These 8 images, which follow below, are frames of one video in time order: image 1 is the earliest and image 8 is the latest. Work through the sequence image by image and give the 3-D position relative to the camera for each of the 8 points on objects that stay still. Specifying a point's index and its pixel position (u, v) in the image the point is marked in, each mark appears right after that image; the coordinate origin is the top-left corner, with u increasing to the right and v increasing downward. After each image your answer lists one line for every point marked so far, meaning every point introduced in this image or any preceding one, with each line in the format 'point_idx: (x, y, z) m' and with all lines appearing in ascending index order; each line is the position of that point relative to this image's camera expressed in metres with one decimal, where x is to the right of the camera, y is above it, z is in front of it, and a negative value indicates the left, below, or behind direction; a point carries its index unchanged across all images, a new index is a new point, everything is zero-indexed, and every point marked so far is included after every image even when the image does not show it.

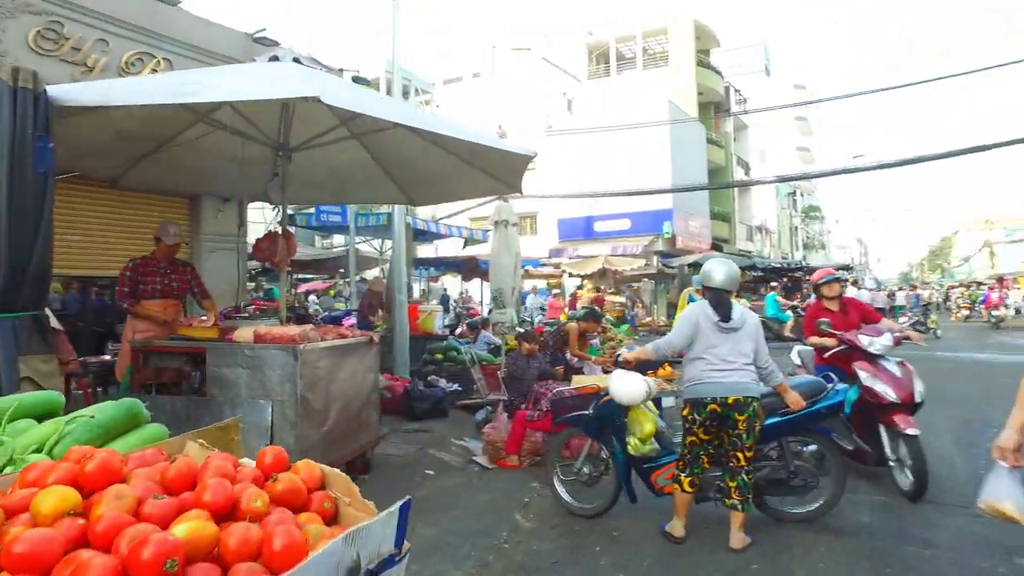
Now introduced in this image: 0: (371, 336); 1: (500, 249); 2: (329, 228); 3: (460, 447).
0: (-1.0, -0.3, +4.9) m
1: (-0.1, +0.5, +8.3) m
2: (-3.0, +1.0, +11.0) m
3: (-0.5, -1.5, +6.3) m
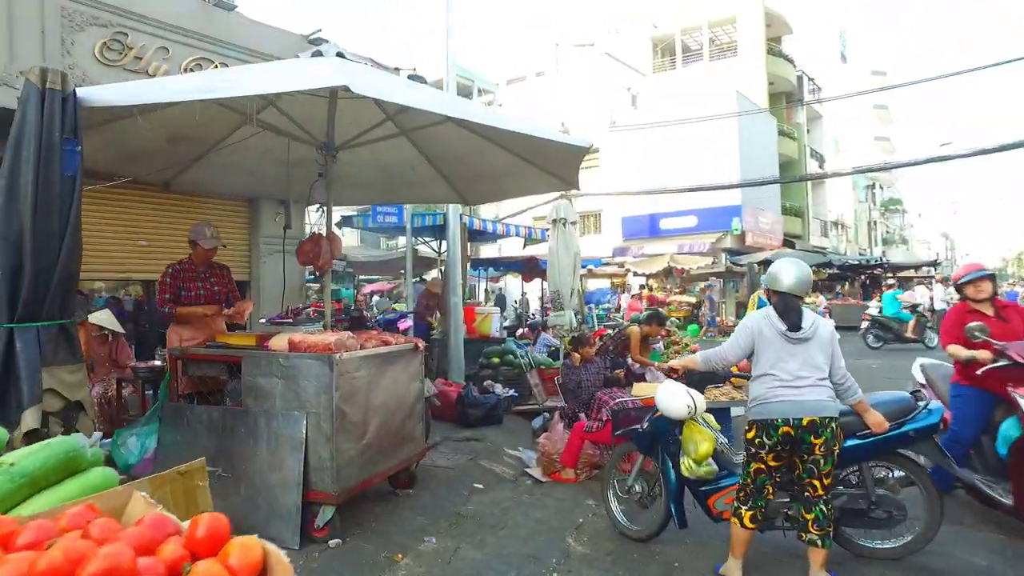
0: (-0.6, -0.4, +4.6) m
1: (+0.5, +0.5, +8.0) m
2: (-2.0, +0.9, +10.9) m
3: (0.0, -1.5, +6.0) m
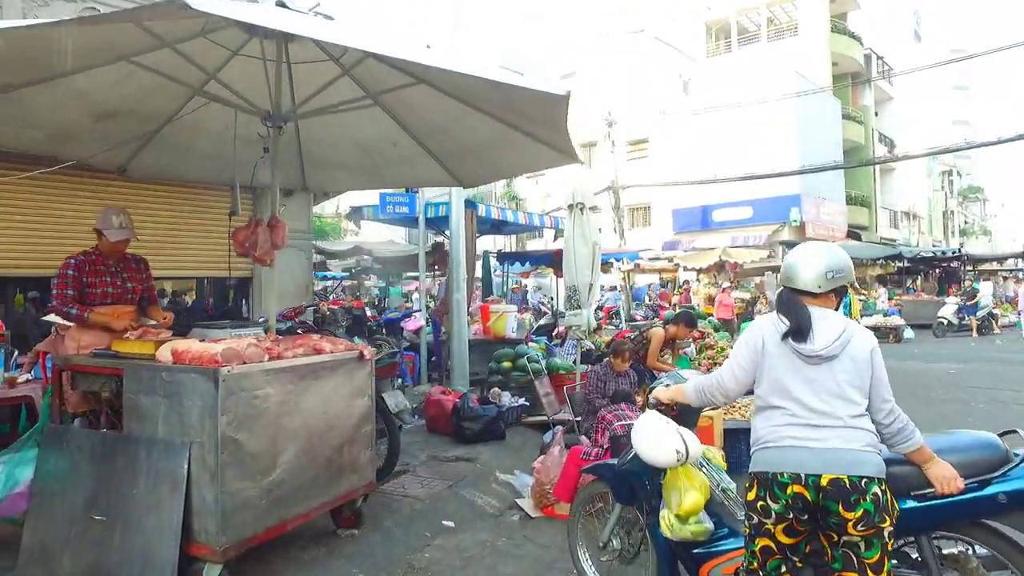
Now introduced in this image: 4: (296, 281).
0: (-0.8, -0.3, +3.8) m
1: (+0.6, +0.5, +7.0) m
2: (-1.7, +1.0, +10.1) m
3: (-0.1, -1.5, +5.1) m
4: (-3.0, +0.1, +9.4) m
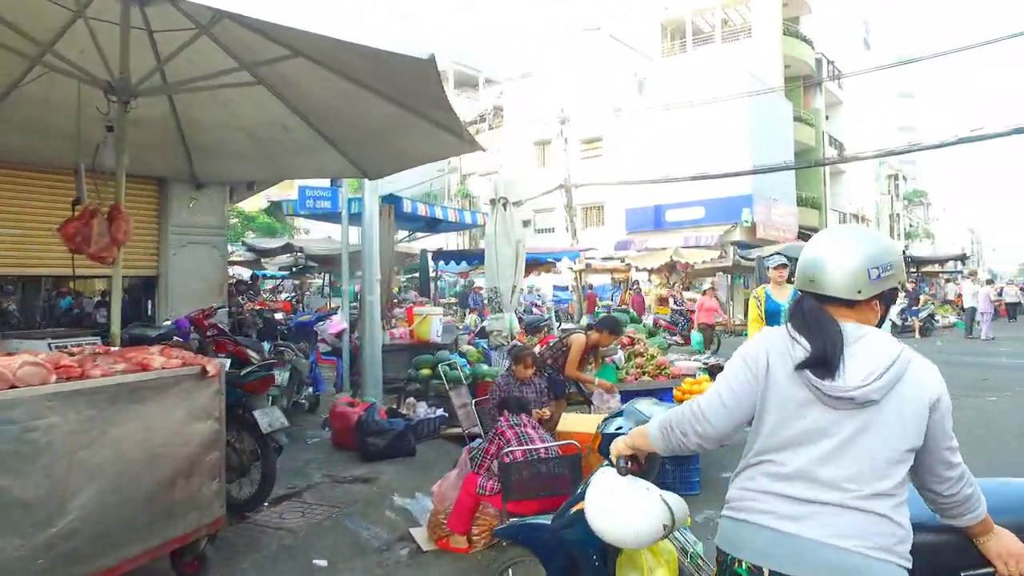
0: (-1.4, -0.4, +3.2) m
1: (-0.2, +0.5, +6.5) m
2: (-2.6, +1.0, +9.4) m
3: (-0.7, -1.5, +4.5) m
4: (-3.9, +0.1, +8.7) m
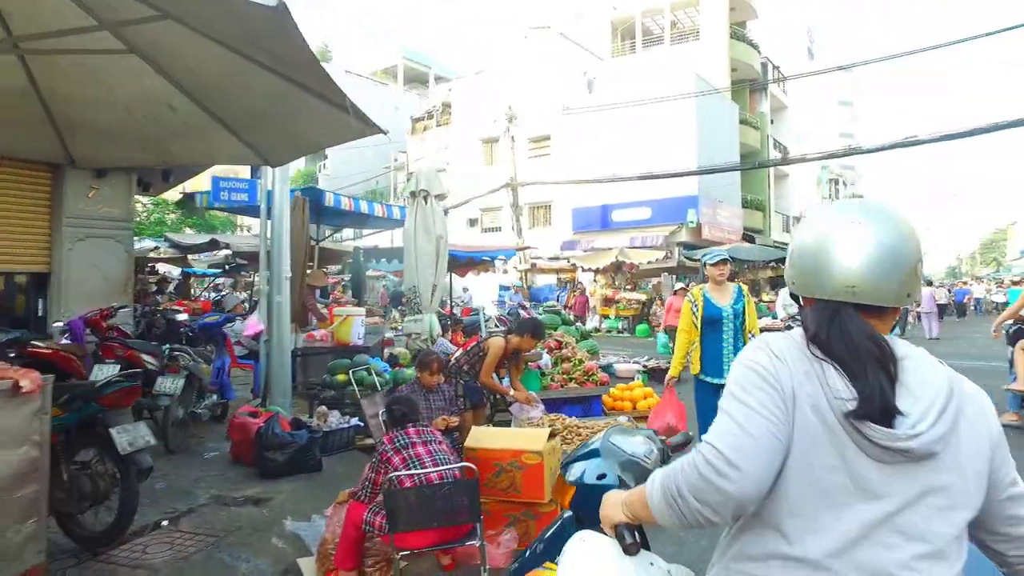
0: (-1.9, -0.4, +2.6) m
1: (-0.9, +0.5, +6.0) m
2: (-3.5, +1.0, +8.8) m
3: (-1.3, -1.5, +4.0) m
4: (-4.8, +0.1, +8.0) m
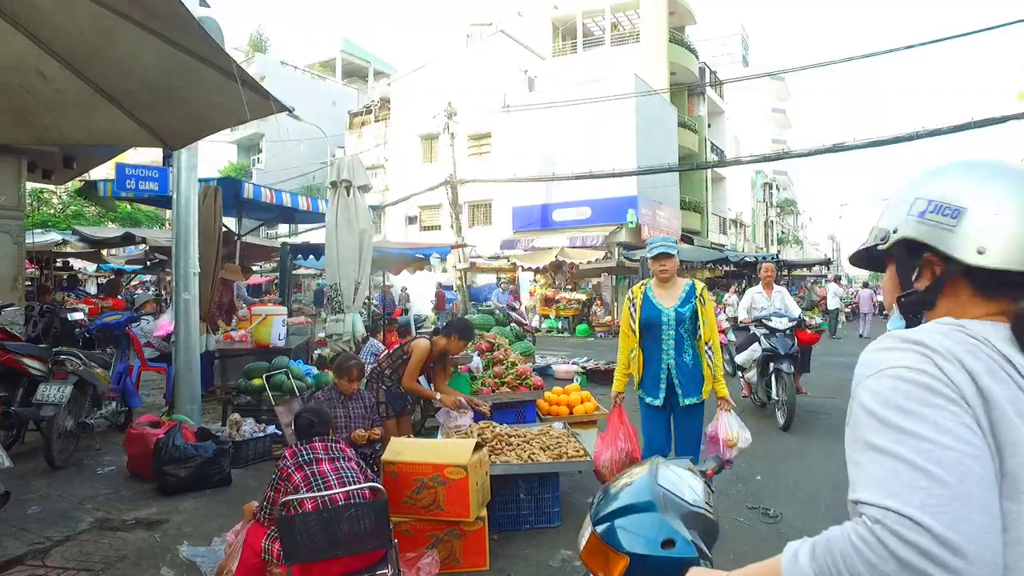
0: (-2.2, -0.3, +2.1) m
1: (-1.4, +0.5, +5.6) m
2: (-4.3, +1.0, +8.1) m
3: (-1.7, -1.4, +3.6) m
4: (-5.5, +0.2, +7.2) m
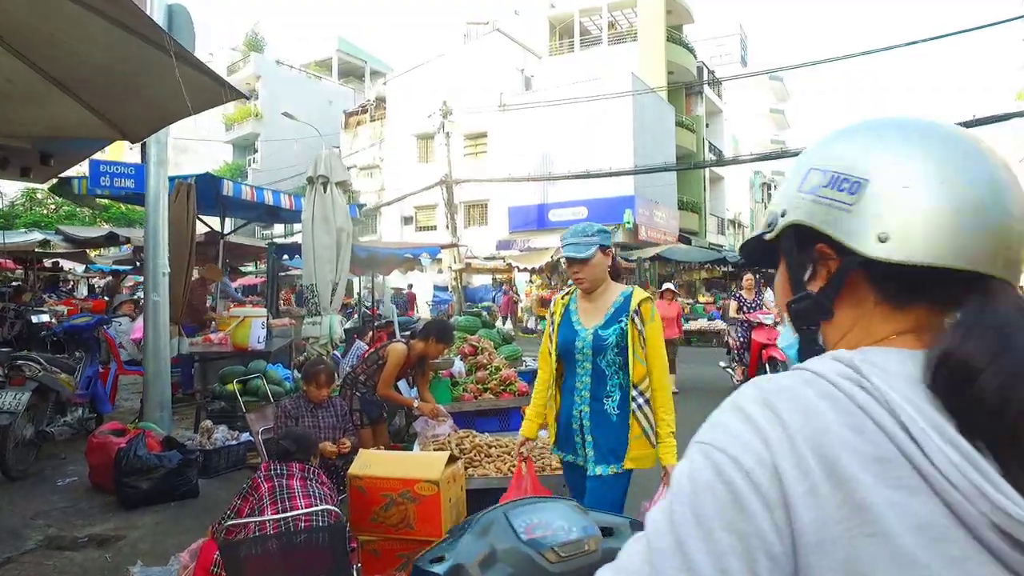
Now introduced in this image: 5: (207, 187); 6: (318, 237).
0: (-2.3, -0.3, +1.9) m
1: (-1.5, +0.5, +5.3) m
2: (-4.4, +1.0, +7.9) m
3: (-1.8, -1.4, +3.3) m
4: (-5.6, +0.1, +7.0) m
5: (-3.4, +1.1, +7.6) m
6: (-1.5, +0.4, +5.3) m
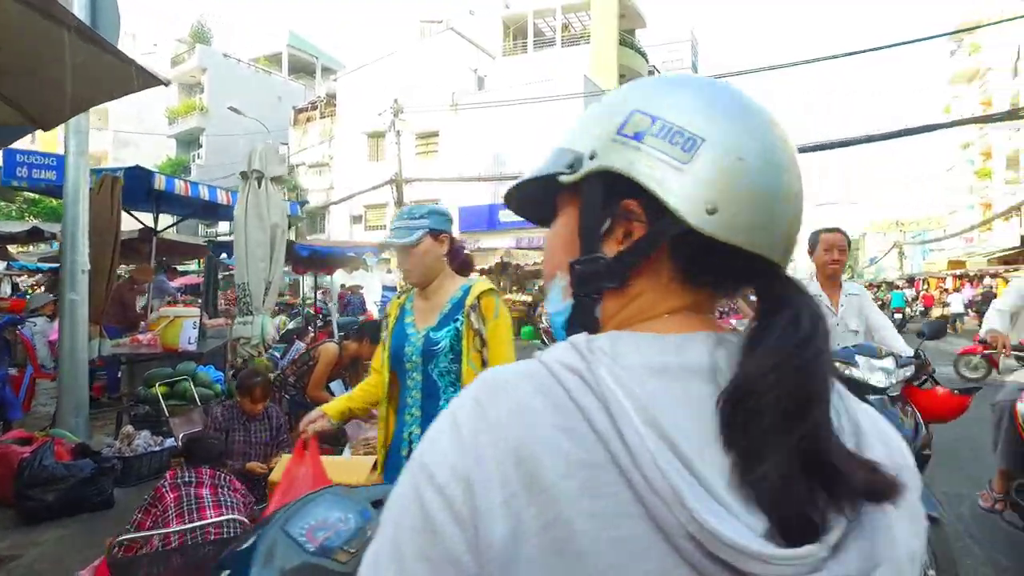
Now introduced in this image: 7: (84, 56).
0: (-2.5, -0.3, +1.6) m
1: (-2.0, +0.5, +5.1) m
2: (-5.0, +1.1, +7.5) m
3: (-2.2, -1.4, +3.1) m
4: (-6.2, +0.2, +6.5) m
5: (-4.0, +1.1, +7.2) m
6: (-1.9, +0.4, +5.1) m
7: (-2.0, +1.0, +3.1) m
